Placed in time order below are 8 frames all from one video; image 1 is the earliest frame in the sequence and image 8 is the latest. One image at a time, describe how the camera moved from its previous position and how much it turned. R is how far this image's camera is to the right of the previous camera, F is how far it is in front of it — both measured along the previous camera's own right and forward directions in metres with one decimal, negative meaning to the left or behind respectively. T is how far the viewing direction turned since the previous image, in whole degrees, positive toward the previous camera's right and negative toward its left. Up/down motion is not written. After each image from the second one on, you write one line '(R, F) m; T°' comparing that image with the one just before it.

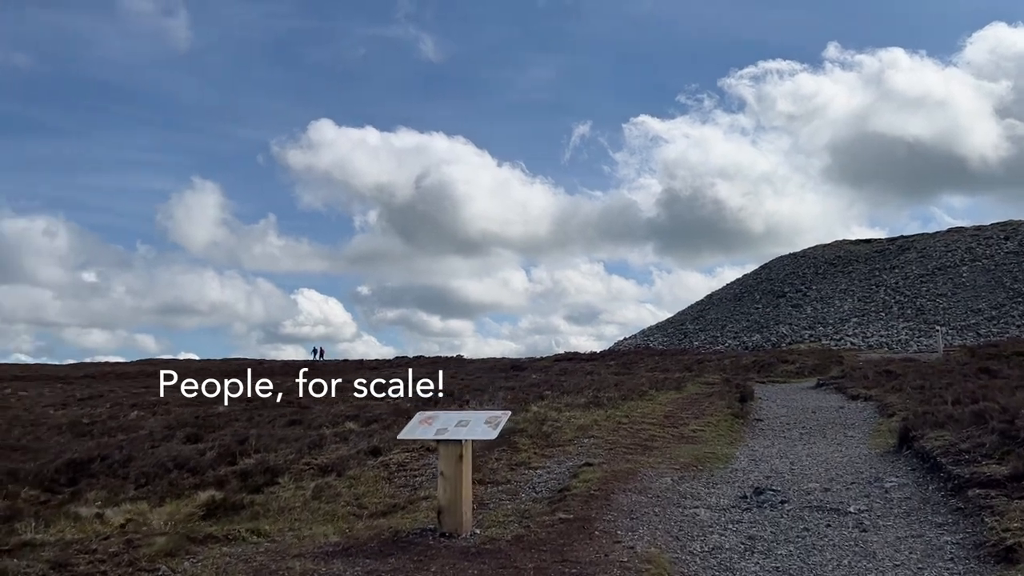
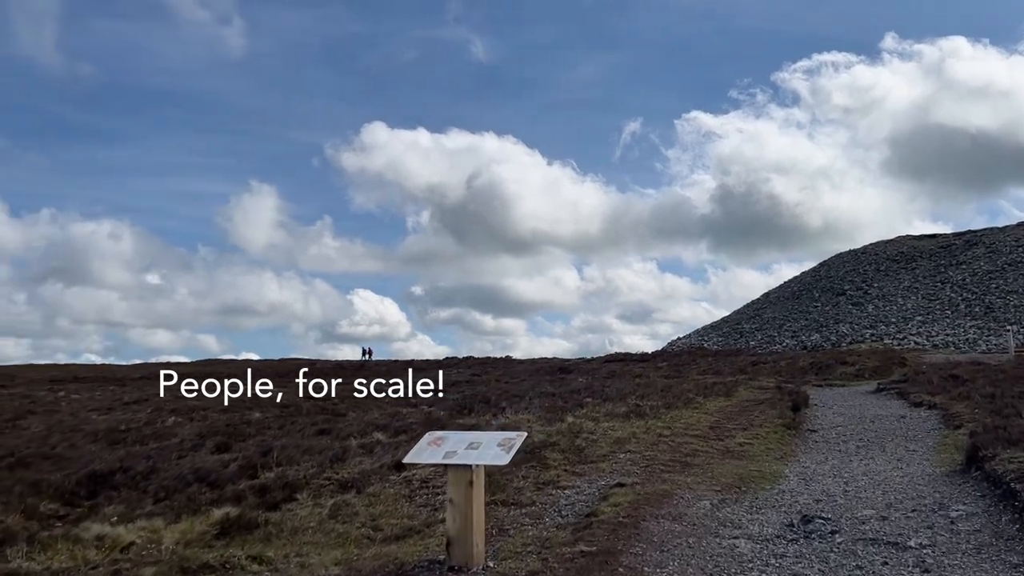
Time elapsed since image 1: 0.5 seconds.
(+0.4, +0.9) m; -4°
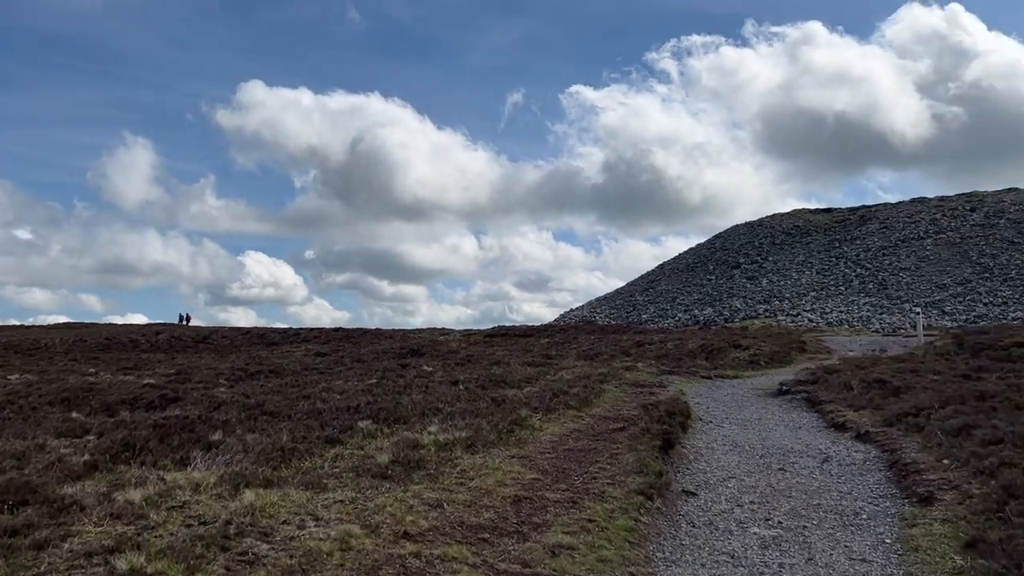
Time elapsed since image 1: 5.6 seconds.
(+3.1, +8.3) m; +7°
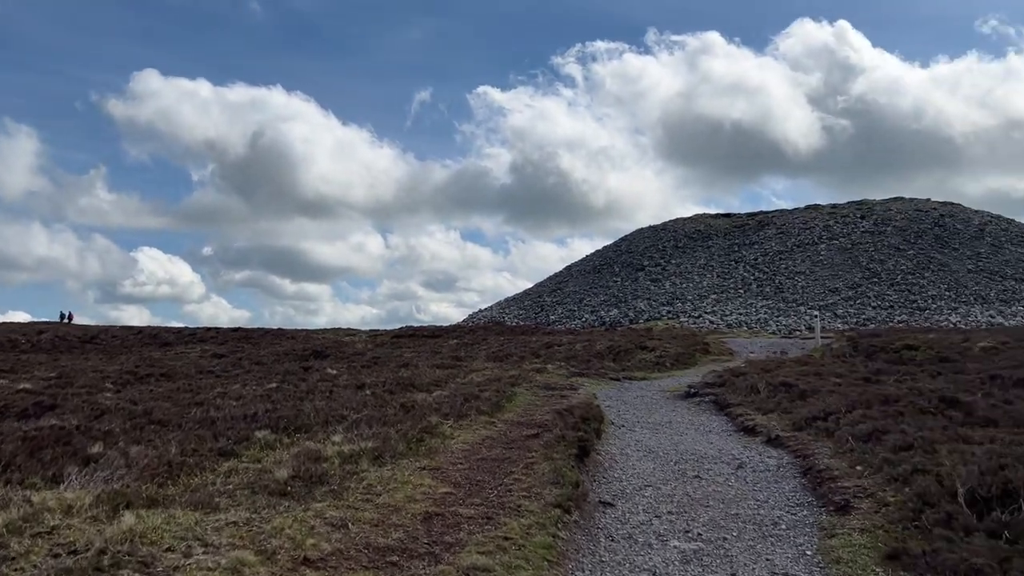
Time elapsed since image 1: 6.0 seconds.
(-0.1, +0.6) m; +6°
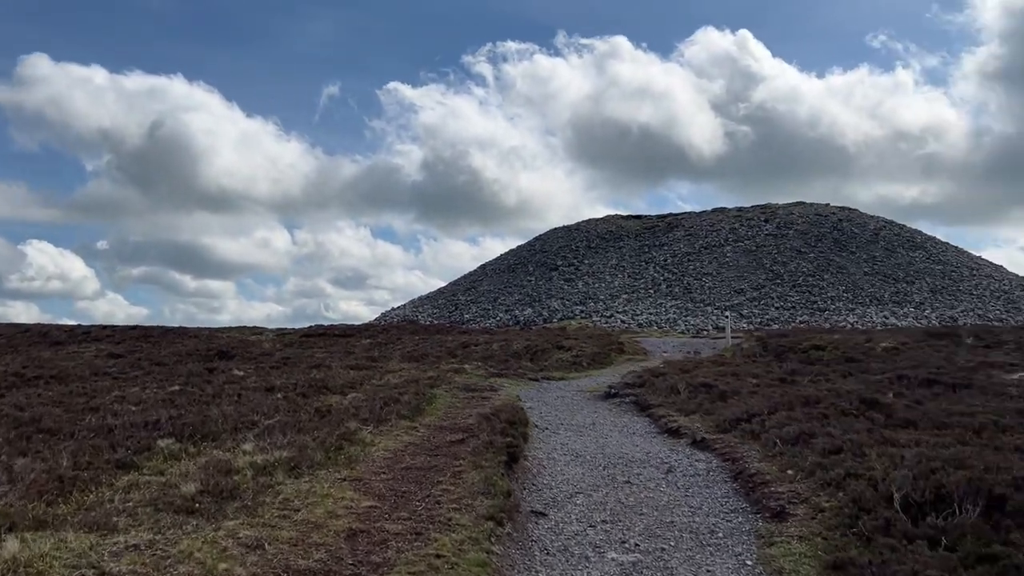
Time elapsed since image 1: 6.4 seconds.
(-0.2, +0.6) m; +6°
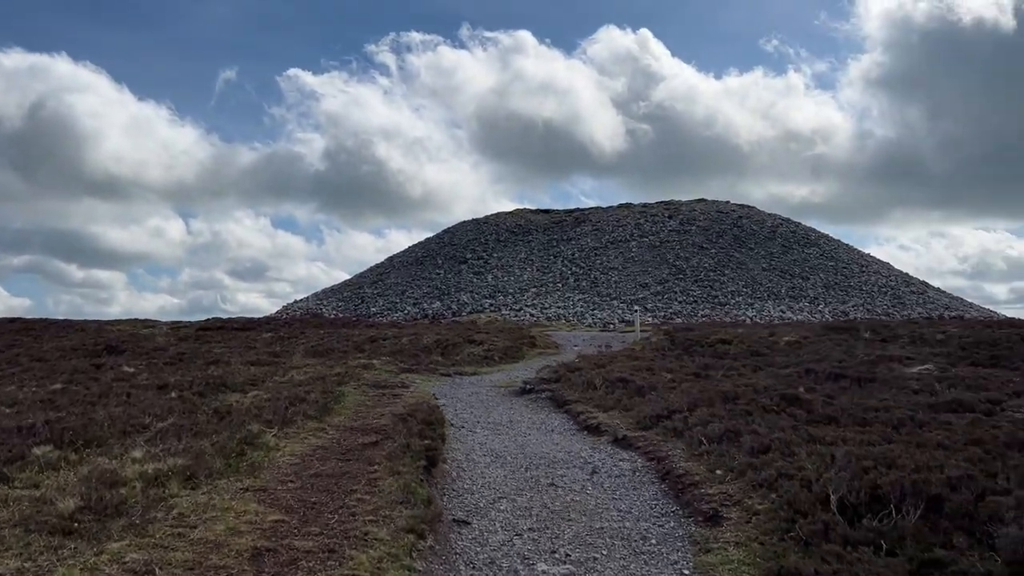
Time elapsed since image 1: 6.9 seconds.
(-0.2, +0.8) m; +6°
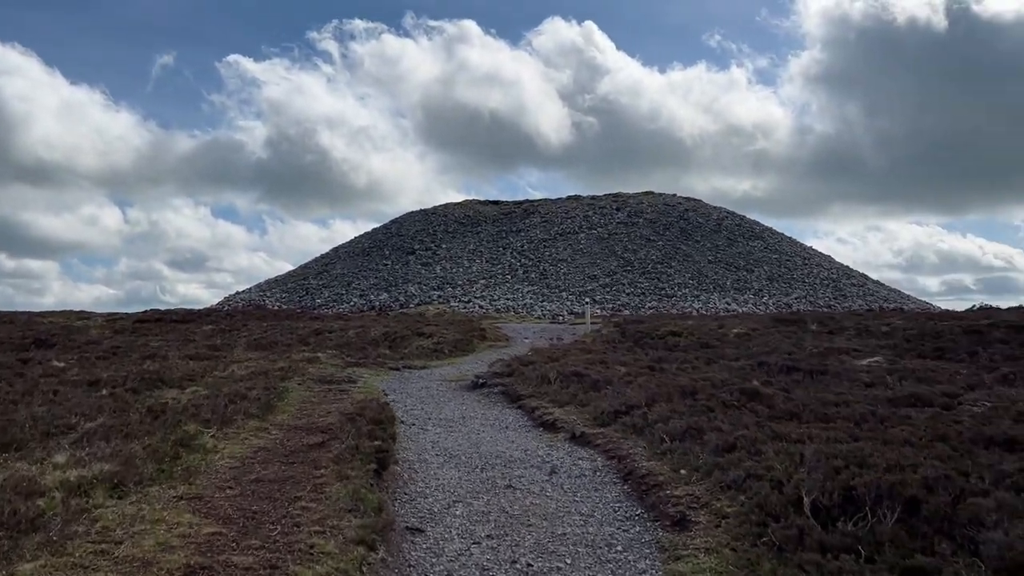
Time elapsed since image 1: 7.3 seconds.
(-0.1, +0.6) m; +4°
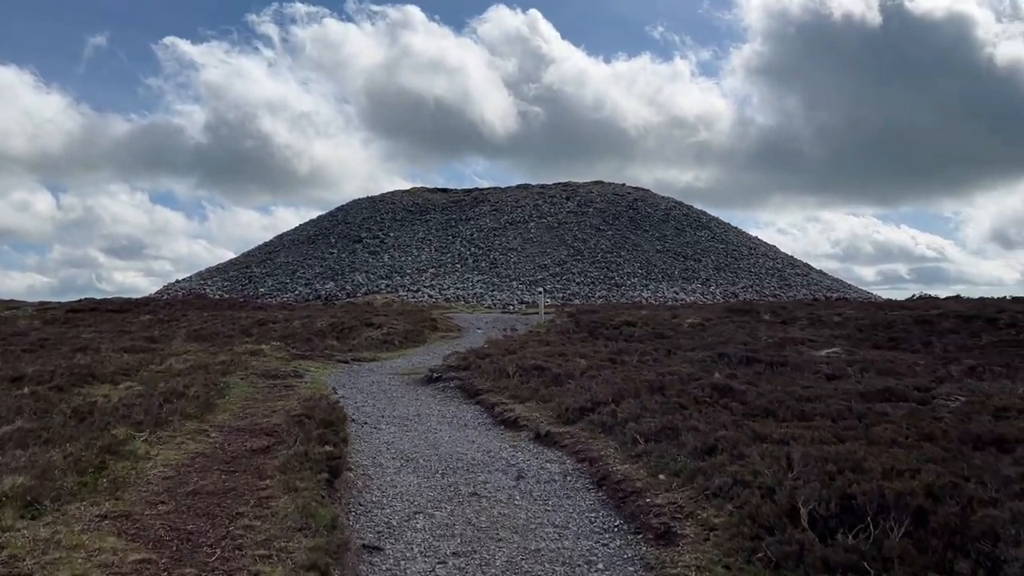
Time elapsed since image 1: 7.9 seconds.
(-0.2, +0.9) m; +4°
